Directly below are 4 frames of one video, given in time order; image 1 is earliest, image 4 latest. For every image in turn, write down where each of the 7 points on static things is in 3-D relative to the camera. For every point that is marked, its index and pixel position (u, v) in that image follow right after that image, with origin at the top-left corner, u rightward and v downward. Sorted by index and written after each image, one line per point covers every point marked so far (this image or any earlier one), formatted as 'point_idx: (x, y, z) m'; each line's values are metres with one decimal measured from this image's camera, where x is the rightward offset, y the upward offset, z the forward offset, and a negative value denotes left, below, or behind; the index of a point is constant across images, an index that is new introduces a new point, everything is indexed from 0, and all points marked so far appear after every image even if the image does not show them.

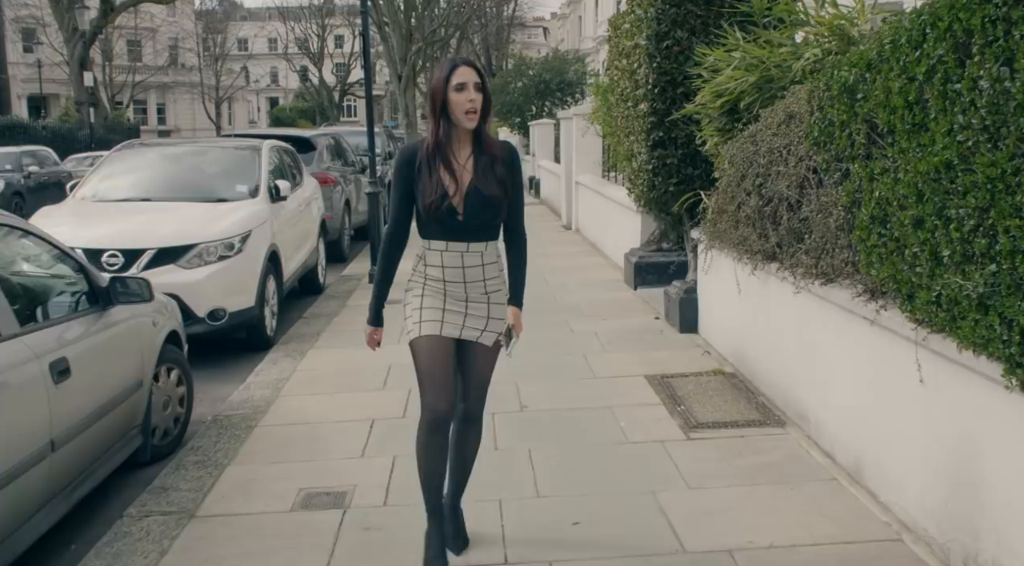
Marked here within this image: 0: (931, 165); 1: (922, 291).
0: (+1.4, +0.4, +3.4) m
1: (+1.5, 0.0, +3.6) m
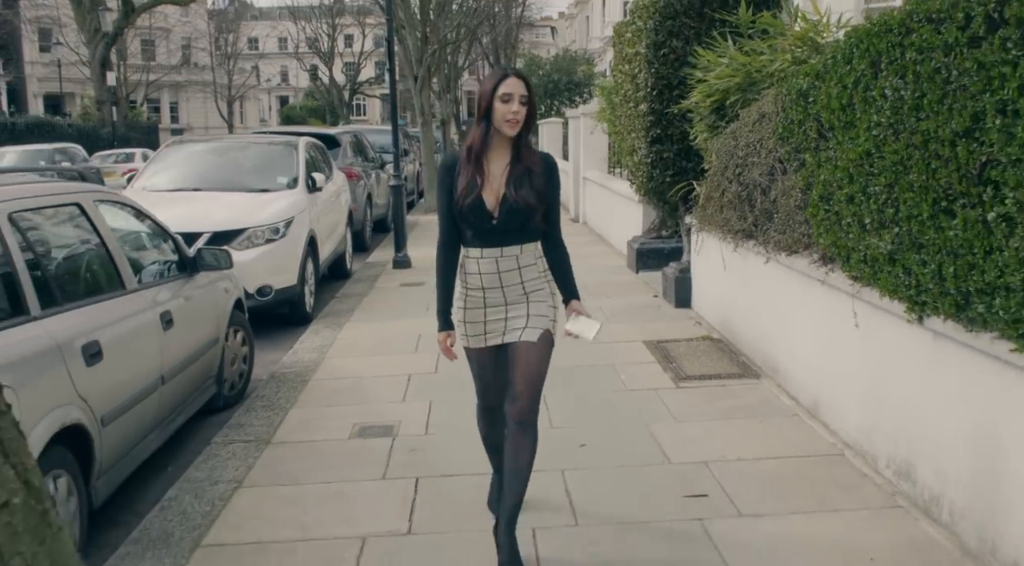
0: (+1.5, +0.6, +4.4) m
1: (+1.6, +0.1, +4.6) m
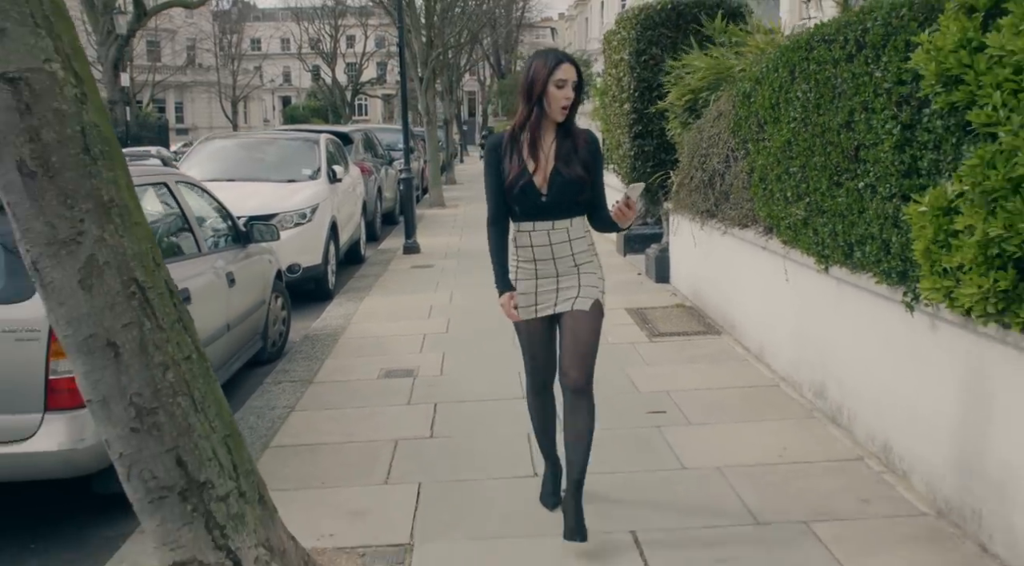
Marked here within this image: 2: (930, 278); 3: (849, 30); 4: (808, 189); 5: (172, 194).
0: (+1.5, +0.8, +5.6) m
1: (+1.6, +0.4, +5.8) m
2: (+1.6, 0.0, +3.8) m
3: (+1.6, +1.2, +4.5) m
4: (+1.6, +0.5, +5.2) m
5: (-2.3, +0.6, +6.6) m
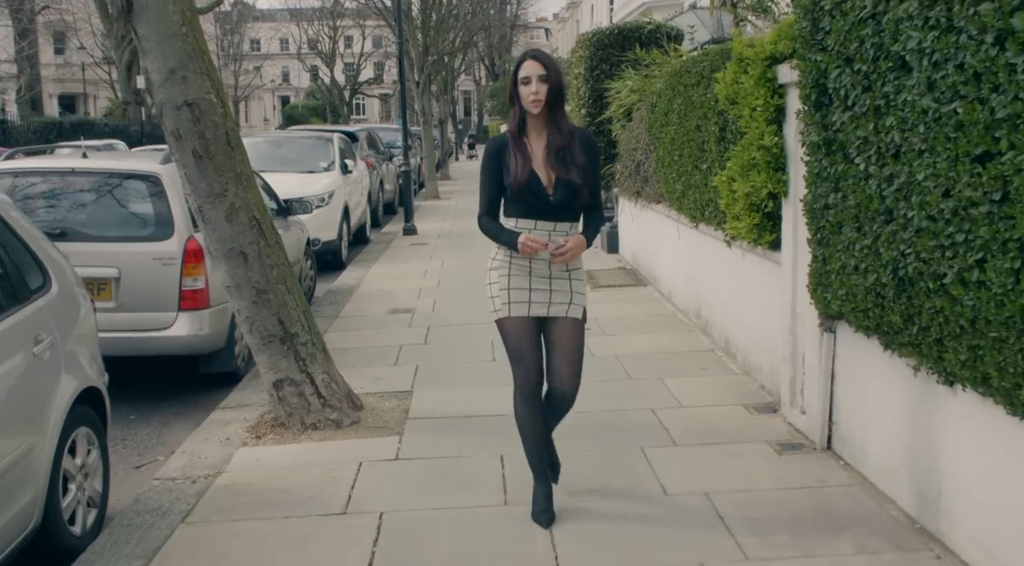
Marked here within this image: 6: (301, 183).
0: (+1.3, +1.2, +8.0) m
1: (+1.3, +0.7, +8.2) m
2: (+1.4, +0.4, +6.2) m
3: (+1.3, +1.5, +6.9) m
4: (+1.3, +0.9, +7.6) m
5: (-2.5, +1.0, +9.0) m
6: (-2.9, +1.3, +13.1) m
